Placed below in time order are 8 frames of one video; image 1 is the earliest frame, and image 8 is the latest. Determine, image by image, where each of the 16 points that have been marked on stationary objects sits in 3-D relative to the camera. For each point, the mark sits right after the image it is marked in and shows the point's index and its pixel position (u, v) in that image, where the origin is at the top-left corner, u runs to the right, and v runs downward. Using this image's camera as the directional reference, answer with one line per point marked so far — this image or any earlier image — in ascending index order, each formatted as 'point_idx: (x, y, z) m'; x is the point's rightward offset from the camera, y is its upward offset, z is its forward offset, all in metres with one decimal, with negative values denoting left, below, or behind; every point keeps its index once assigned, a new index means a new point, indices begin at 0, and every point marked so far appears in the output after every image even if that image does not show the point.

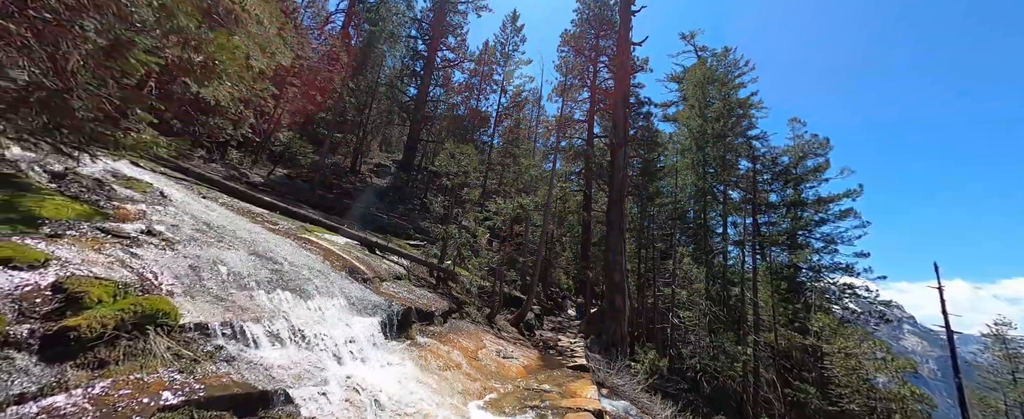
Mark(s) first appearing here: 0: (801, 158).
0: (+15.5, +2.6, +19.1) m
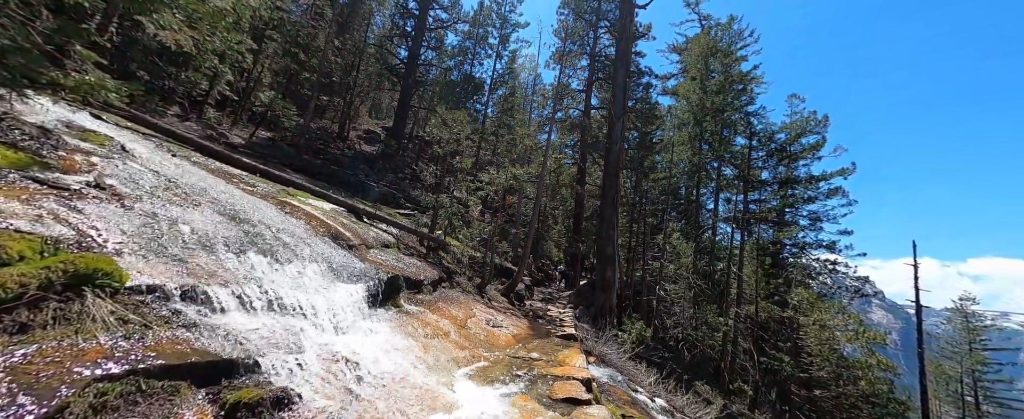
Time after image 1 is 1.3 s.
0: (+15.1, +3.9, +18.9) m
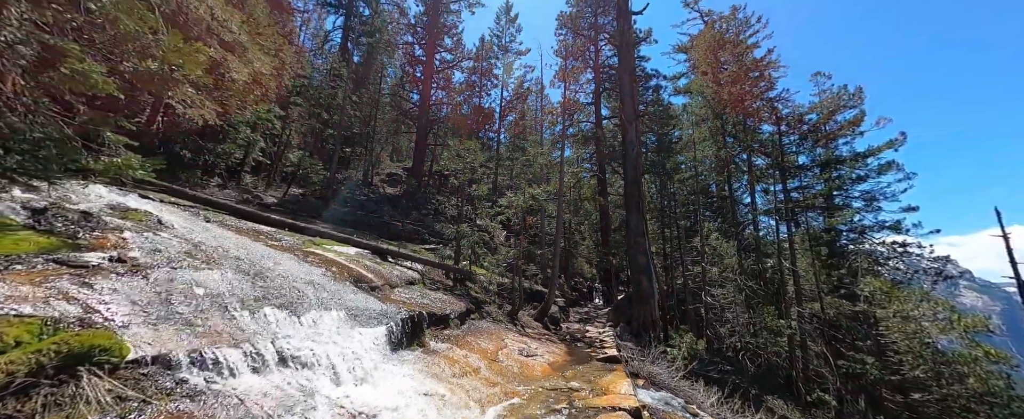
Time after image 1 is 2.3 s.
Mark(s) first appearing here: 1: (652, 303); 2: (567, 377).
0: (+15.8, +4.7, +17.8) m
1: (+4.5, -3.0, +11.1) m
2: (+0.9, -2.9, +6.0) m
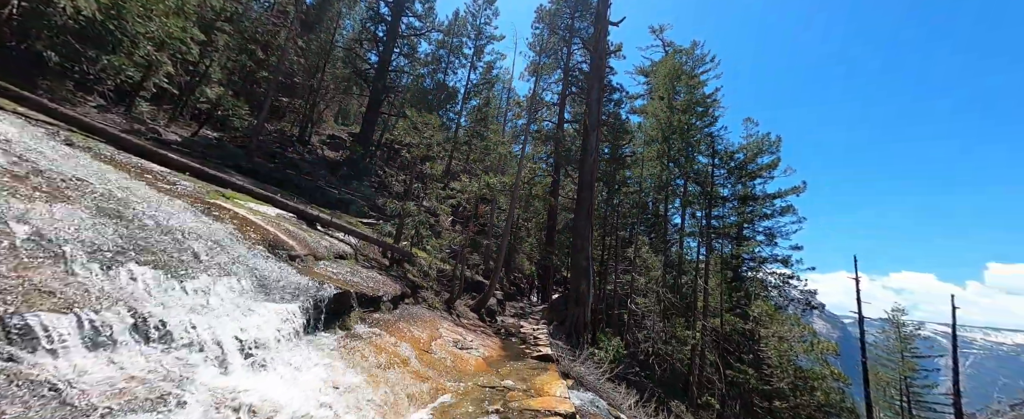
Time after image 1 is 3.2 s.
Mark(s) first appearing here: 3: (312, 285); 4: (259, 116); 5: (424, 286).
0: (+13.7, +3.1, +19.5) m
1: (+2.5, -3.1, +11.2) m
2: (-0.2, -2.7, +5.6) m
3: (-2.5, -1.0, +4.4) m
4: (-9.2, +3.4, +12.9) m
5: (-2.6, -2.3, +10.3) m
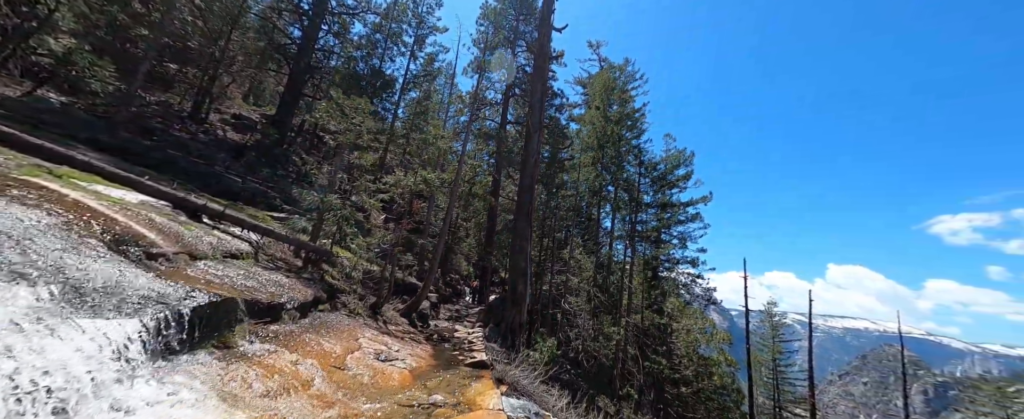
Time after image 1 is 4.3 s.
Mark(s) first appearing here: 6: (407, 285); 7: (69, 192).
0: (+10.1, +2.8, +21.2) m
1: (+0.4, -3.1, +11.0) m
2: (-1.2, -2.6, +5.0) m
3: (-3.2, -0.8, +3.3) m
4: (-11.2, +3.8, +10.5) m
5: (-4.4, -2.1, +9.2) m
6: (-3.7, -2.6, +12.2) m
7: (-5.3, +0.2, +4.3) m
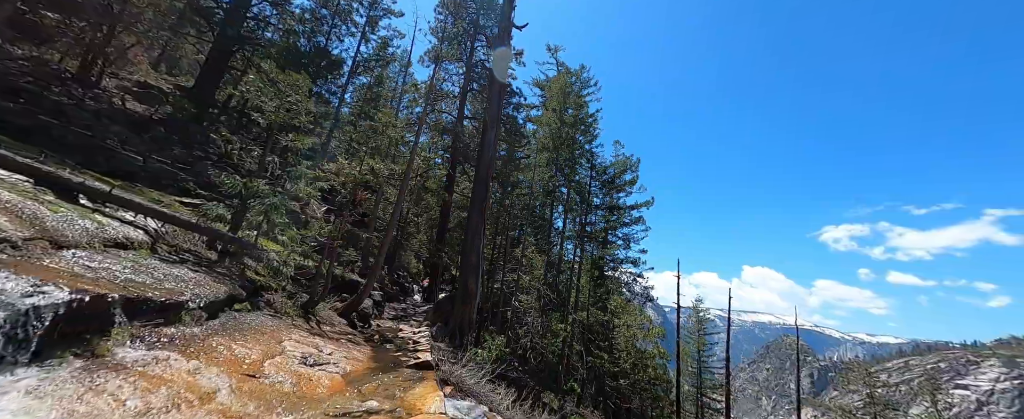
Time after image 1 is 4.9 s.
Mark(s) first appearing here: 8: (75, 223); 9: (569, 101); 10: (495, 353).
0: (+7.2, +2.7, +22.1) m
1: (-1.2, -2.9, +10.7) m
2: (-1.9, -2.4, +4.5) m
3: (-3.7, -0.6, +2.6) m
4: (-12.4, +4.3, +8.6) m
5: (-5.6, -1.8, +8.2) m
6: (-5.4, -2.3, +11.3) m
7: (-5.8, +0.5, +3.2) m
8: (-5.6, -0.2, +4.5) m
9: (+3.0, +5.8, +18.1) m
10: (-0.5, -4.3, +10.5) m
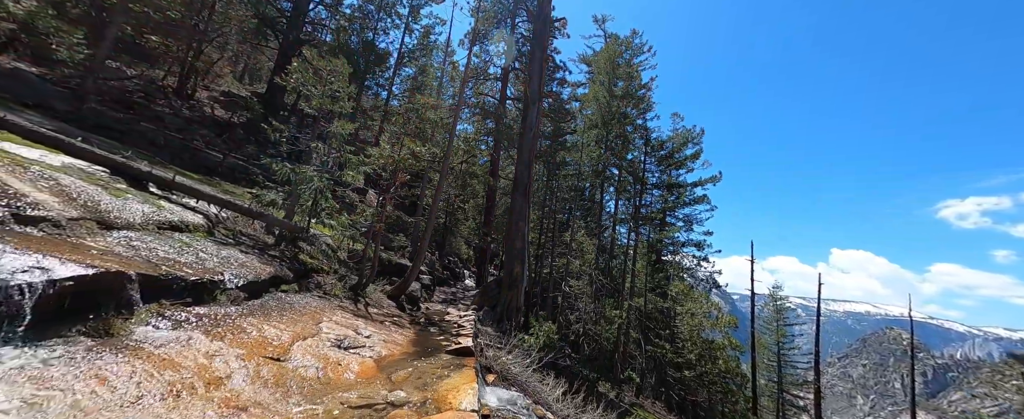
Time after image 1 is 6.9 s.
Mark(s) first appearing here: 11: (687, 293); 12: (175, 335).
0: (+10.1, +4.0, +20.0) m
1: (+0.2, -2.3, +10.2) m
2: (-1.4, -2.1, +4.2) m
3: (-3.5, -0.4, +2.5) m
4: (-11.4, +4.5, +9.6) m
5: (-4.6, -1.4, +8.4) m
6: (-3.8, -1.8, +11.4) m
7: (-5.6, +0.7, +3.4) m
8: (-5.1, 0.0, +4.7) m
9: (+5.2, +6.8, +16.6) m
10: (+0.9, -3.7, +10.0) m
11: (+9.6, -4.6, +19.2) m
12: (-3.1, -1.1, +3.2) m
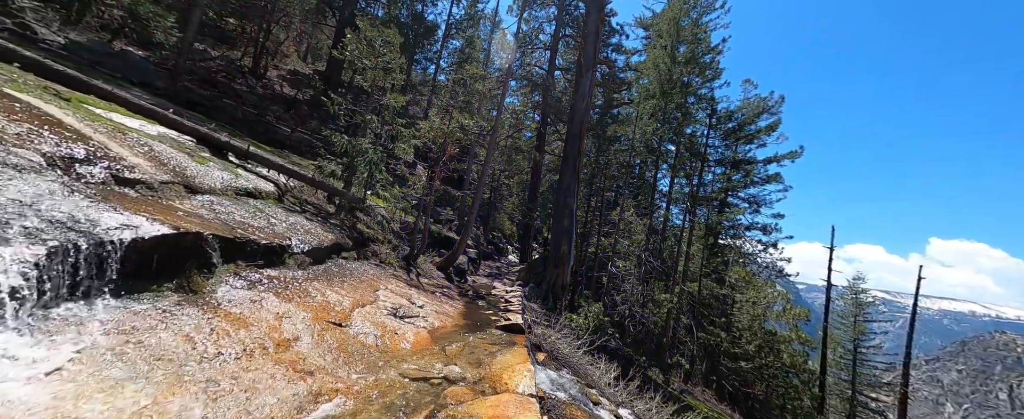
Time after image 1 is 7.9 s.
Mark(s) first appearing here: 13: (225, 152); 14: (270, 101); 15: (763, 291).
0: (+12.8, +5.0, +17.9) m
1: (+1.6, -1.6, +9.9) m
2: (-0.8, -1.7, +4.2) m
3: (-3.0, -0.1, +2.7) m
4: (-9.8, +5.4, +10.4) m
5: (-3.3, -0.7, +8.7) m
6: (-2.2, -1.0, +11.6) m
7: (-5.0, +1.1, +3.8) m
8: (-4.3, +0.5, +5.0) m
9: (+7.6, +7.7, +15.0) m
10: (+2.3, -3.1, +9.7) m
11: (+12.1, -3.6, +17.7) m
12: (-2.5, -0.8, +3.4) m
13: (-5.4, +1.0, +6.6) m
14: (-9.0, +4.1, +12.6) m
15: (+13.4, -4.3, +18.4) m
